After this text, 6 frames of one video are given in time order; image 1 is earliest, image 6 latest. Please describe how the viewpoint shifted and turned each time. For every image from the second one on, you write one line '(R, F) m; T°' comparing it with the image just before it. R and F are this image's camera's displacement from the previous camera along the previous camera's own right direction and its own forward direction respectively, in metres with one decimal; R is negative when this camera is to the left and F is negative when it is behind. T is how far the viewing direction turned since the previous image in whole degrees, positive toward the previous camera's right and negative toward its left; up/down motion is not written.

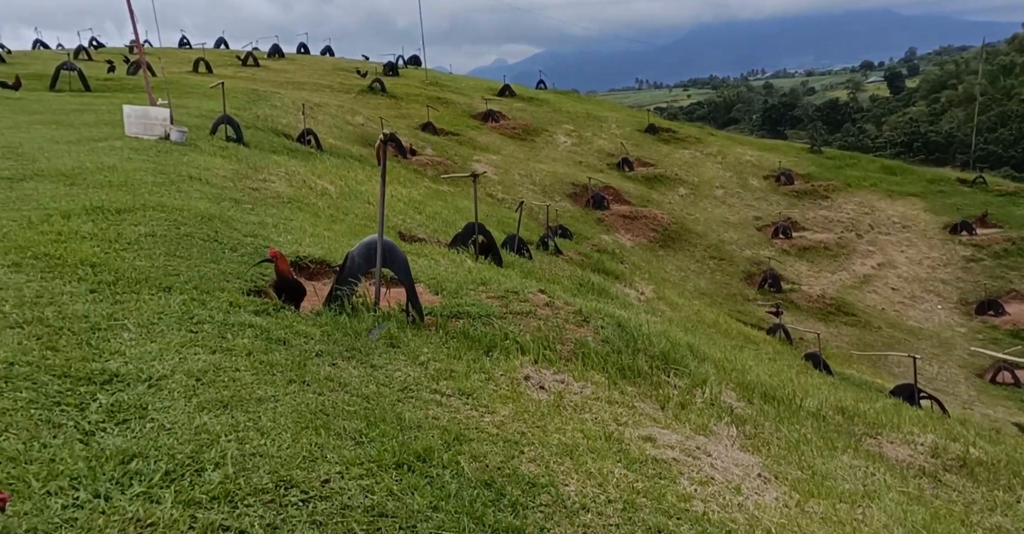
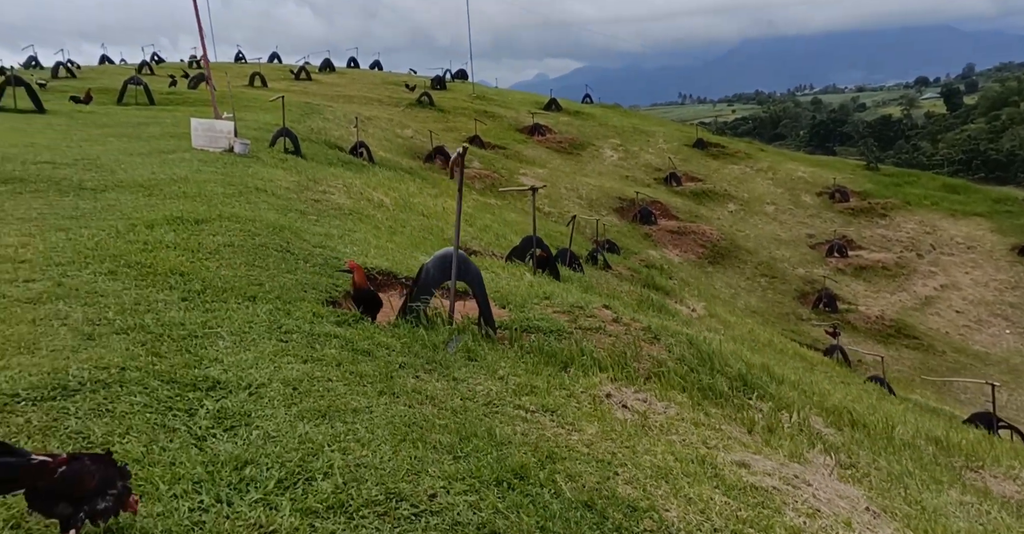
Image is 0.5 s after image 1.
(-0.1, 0.0) m; -4°
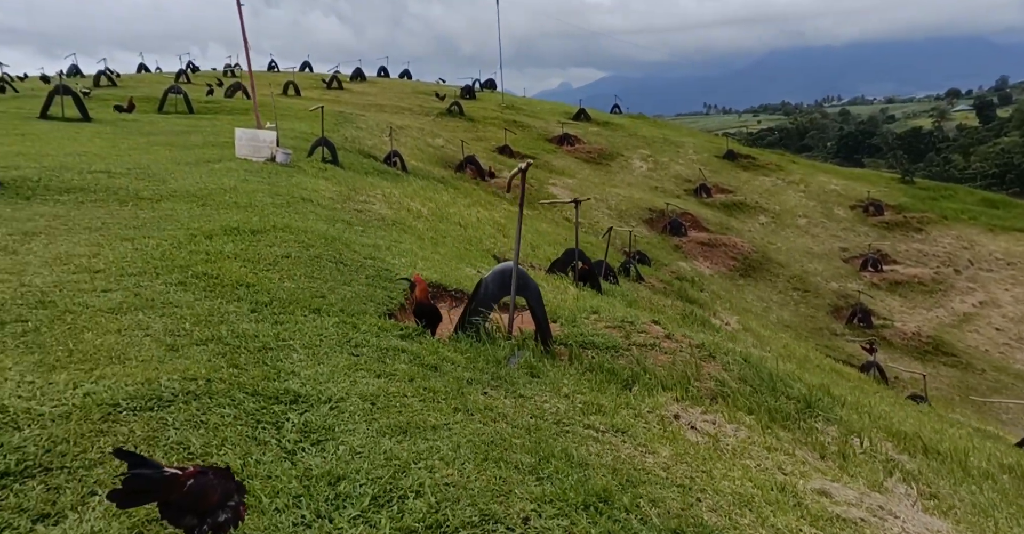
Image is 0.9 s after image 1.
(-0.1, 0.0) m; -3°
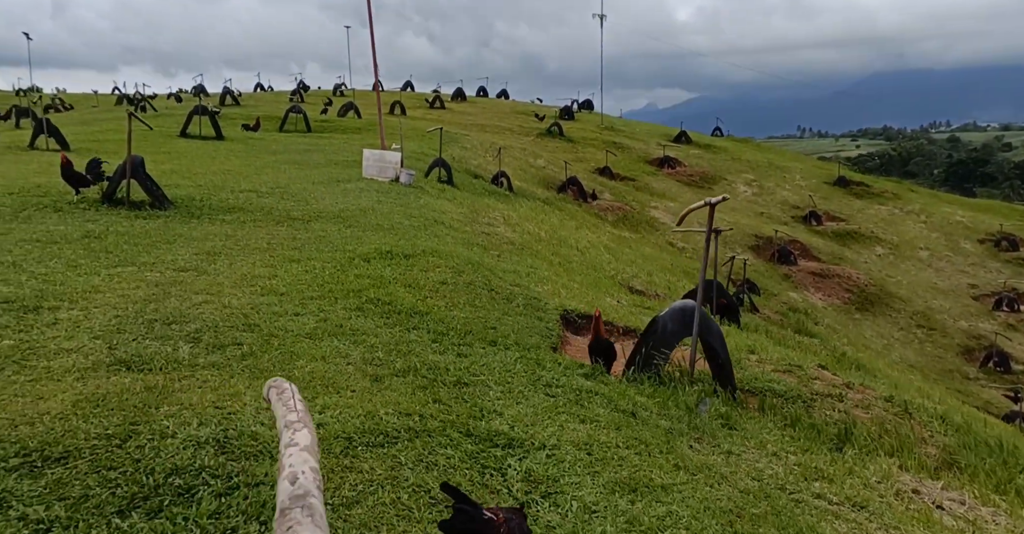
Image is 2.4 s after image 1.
(-0.4, +0.1) m; -9°
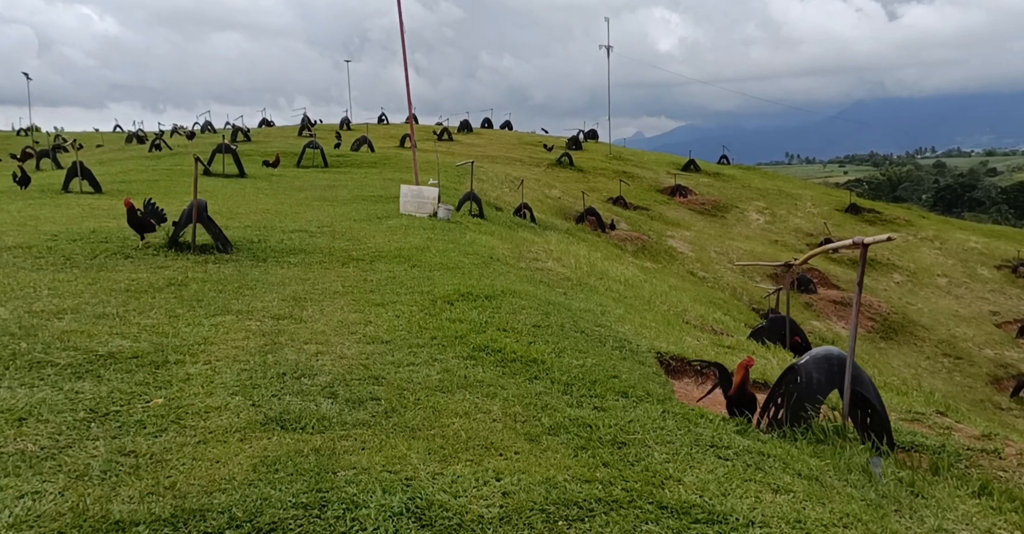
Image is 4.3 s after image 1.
(-0.6, +0.1) m; -4°
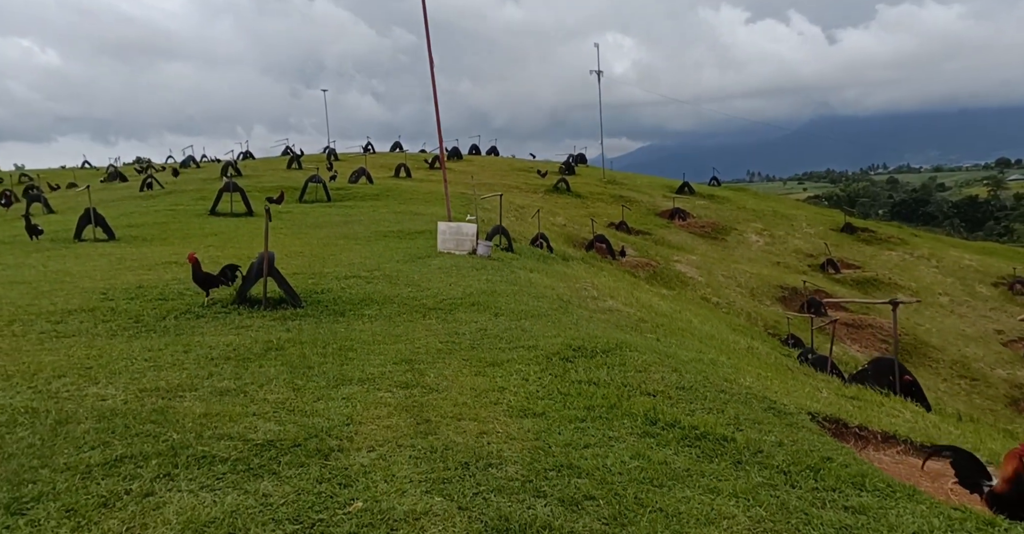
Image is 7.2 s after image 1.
(-1.1, +0.7) m; -5°
